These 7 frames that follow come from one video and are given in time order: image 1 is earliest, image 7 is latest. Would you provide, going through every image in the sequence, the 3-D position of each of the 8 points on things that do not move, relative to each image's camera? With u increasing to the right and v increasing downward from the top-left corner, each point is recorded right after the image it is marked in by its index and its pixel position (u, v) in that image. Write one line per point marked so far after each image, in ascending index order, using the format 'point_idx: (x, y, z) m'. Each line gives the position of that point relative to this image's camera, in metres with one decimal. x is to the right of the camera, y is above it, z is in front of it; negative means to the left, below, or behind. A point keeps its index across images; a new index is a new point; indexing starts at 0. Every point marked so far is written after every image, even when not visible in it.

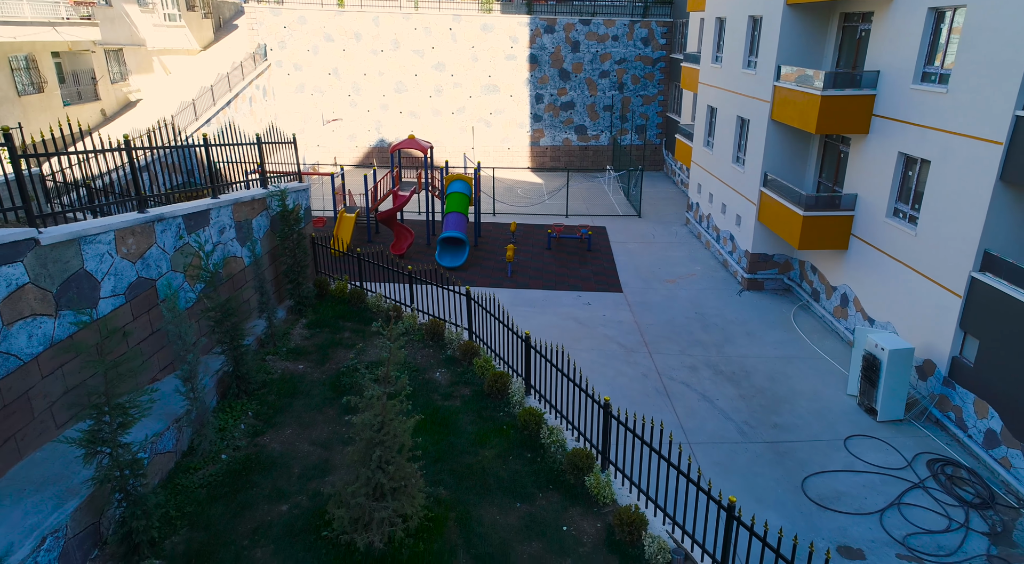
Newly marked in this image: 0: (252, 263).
0: (-3.4, +0.2, +9.0) m
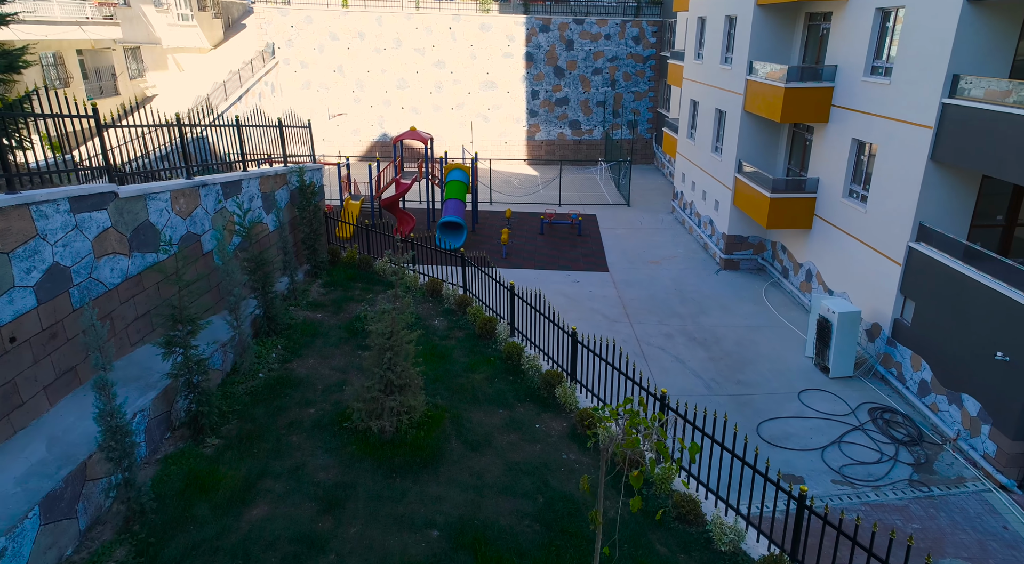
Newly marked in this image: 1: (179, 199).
0: (-3.6, +0.8, +10.4) m
1: (-4.0, +1.0, +8.1) m
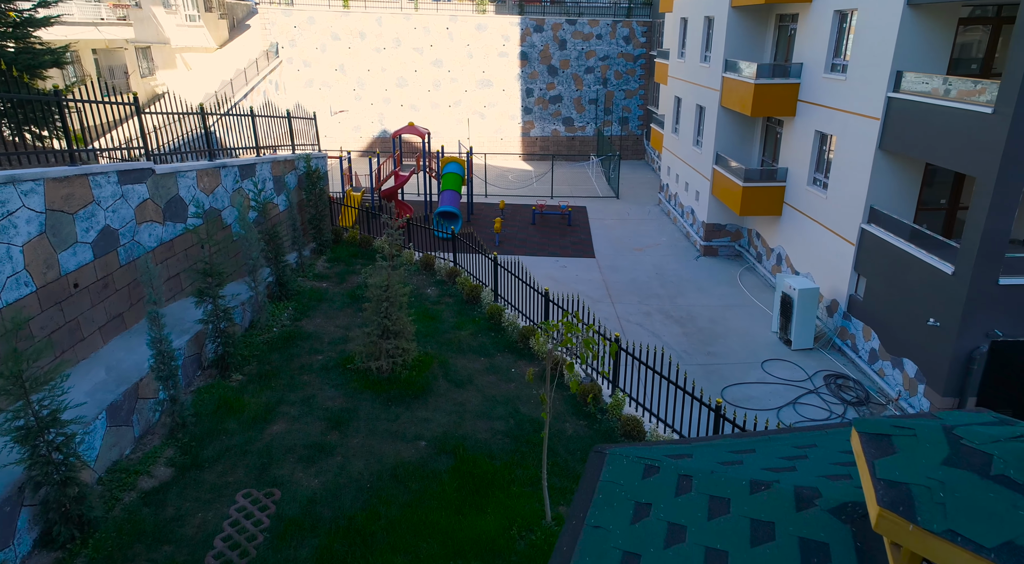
0: (-3.8, +1.3, +11.7) m
1: (-4.2, +1.4, +9.3) m
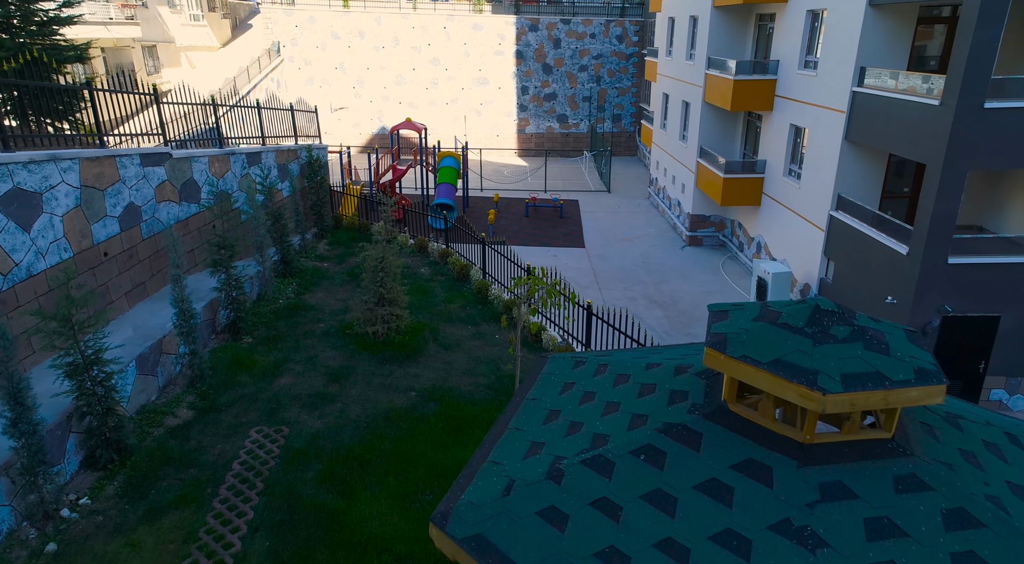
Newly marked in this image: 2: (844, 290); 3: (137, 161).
0: (-4.1, +1.6, +12.6) m
1: (-4.5, +1.8, +10.2) m
2: (+6.7, -0.1, +13.9) m
3: (-4.6, +1.5, +8.4) m
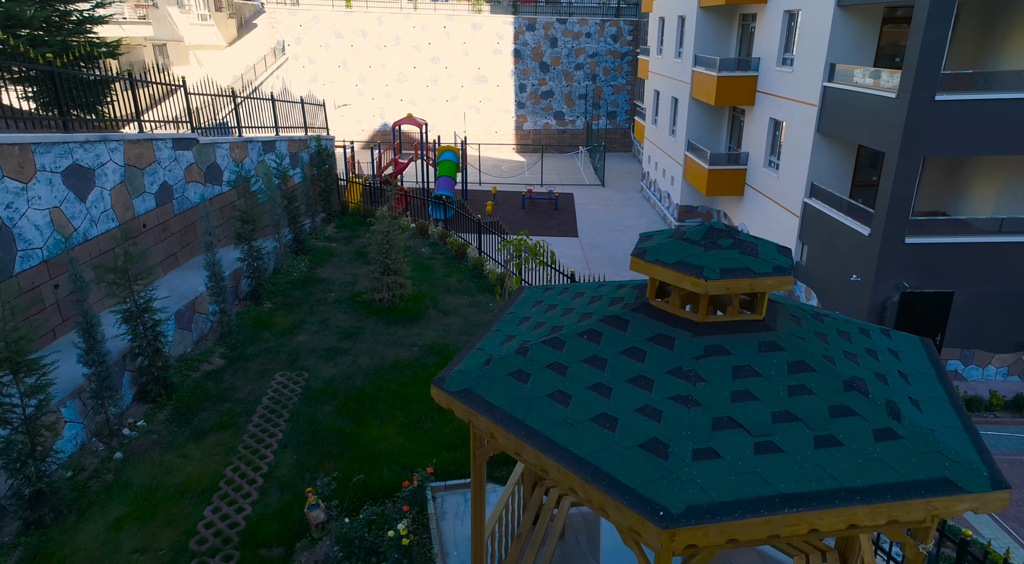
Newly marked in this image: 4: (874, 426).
0: (-4.2, +2.0, +13.6) m
1: (-4.6, +2.2, +11.3) m
2: (+6.6, +0.3, +14.9) m
3: (-4.7, +1.9, +9.4) m
4: (+1.7, -0.7, +3.2) m
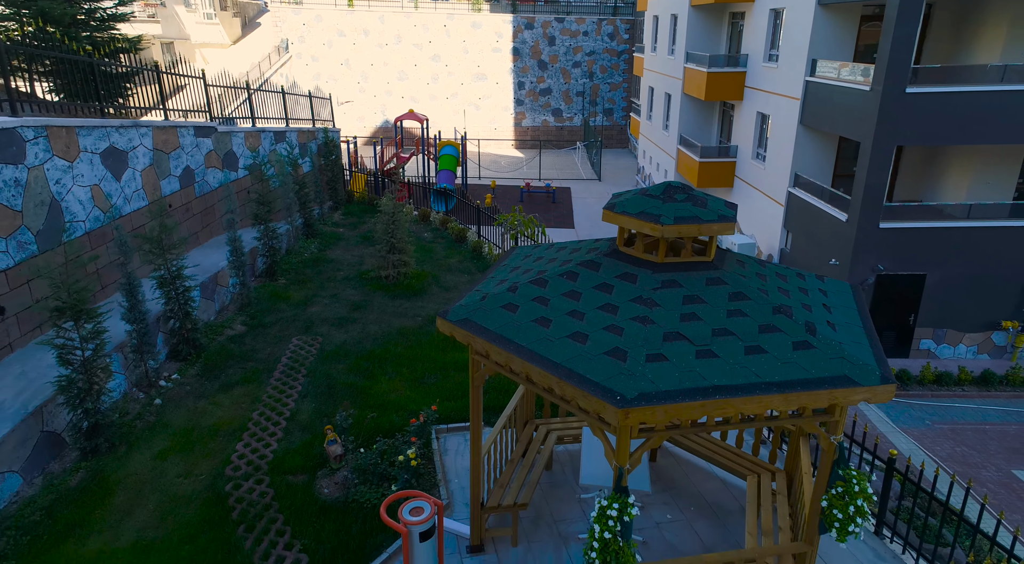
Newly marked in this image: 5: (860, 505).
0: (-4.2, +2.4, +14.4) m
1: (-4.6, +2.5, +12.0) m
2: (+6.5, +0.6, +15.7) m
3: (-4.8, +2.2, +10.2) m
4: (+1.6, -0.3, +3.9) m
5: (+2.1, -1.3, +4.0) m
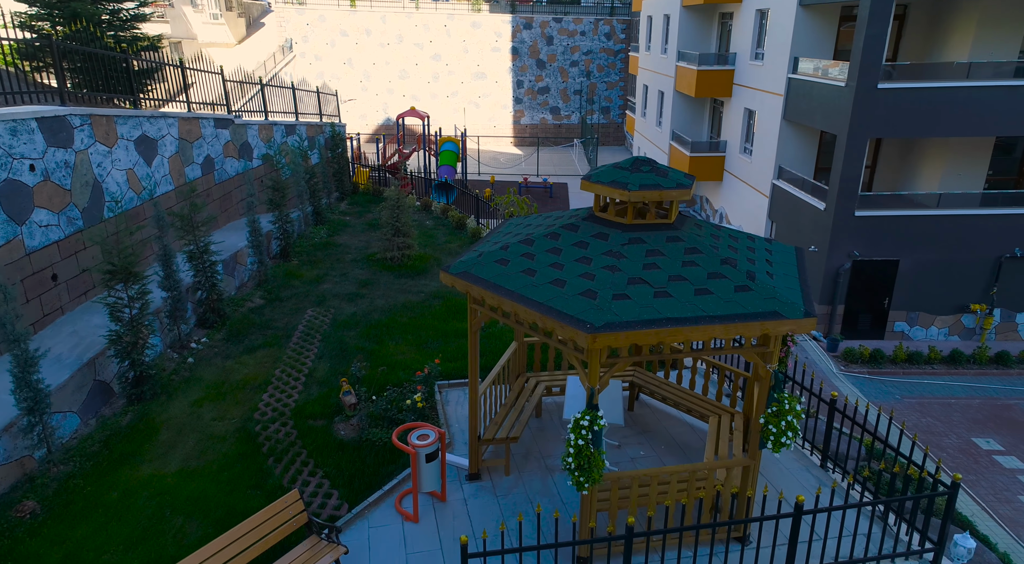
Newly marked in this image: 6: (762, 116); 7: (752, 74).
0: (-4.3, +2.7, +15.2) m
1: (-4.7, +2.9, +12.9) m
2: (+6.4, +0.9, +16.5) m
3: (-4.8, +2.6, +11.0) m
4: (+1.6, 0.0, +4.8) m
5: (+2.0, -1.0, +4.9) m
6: (+6.2, +4.2, +17.1) m
7: (+6.1, +5.5, +17.9) m
